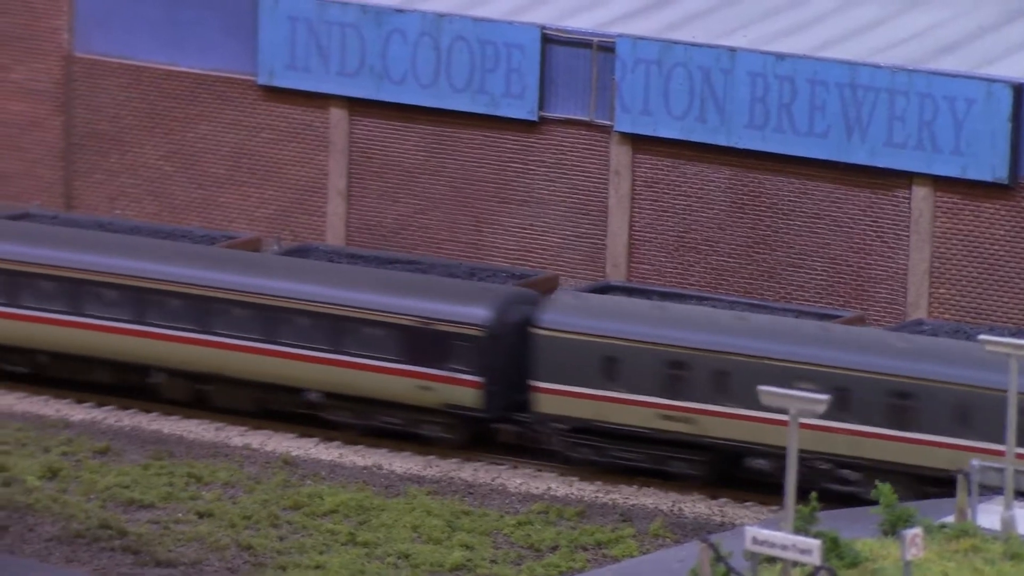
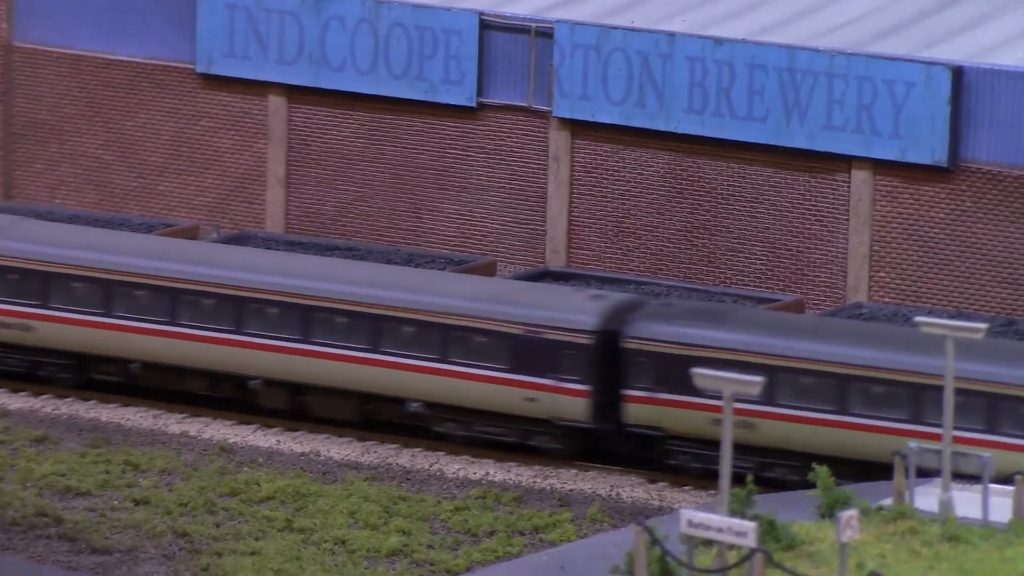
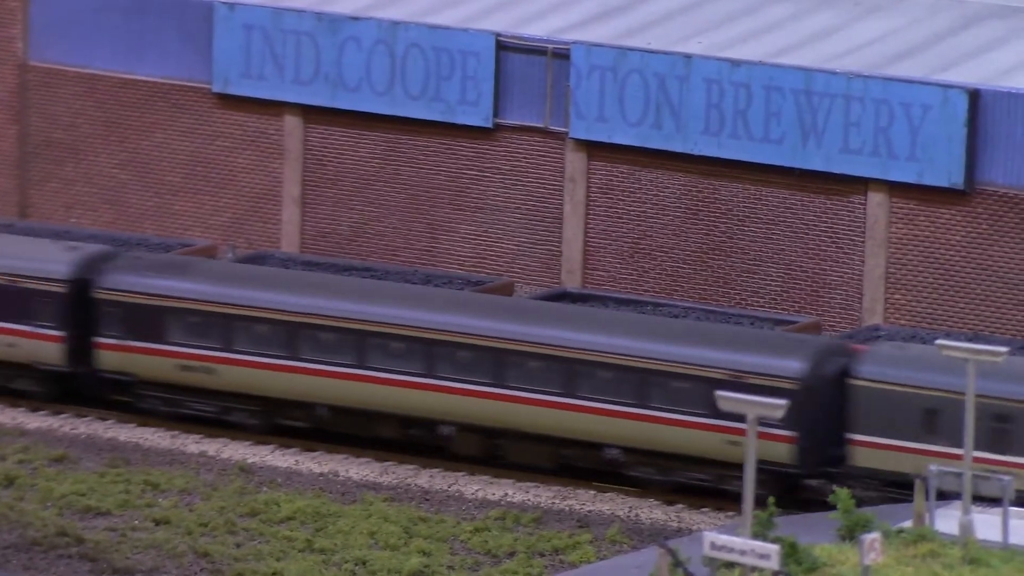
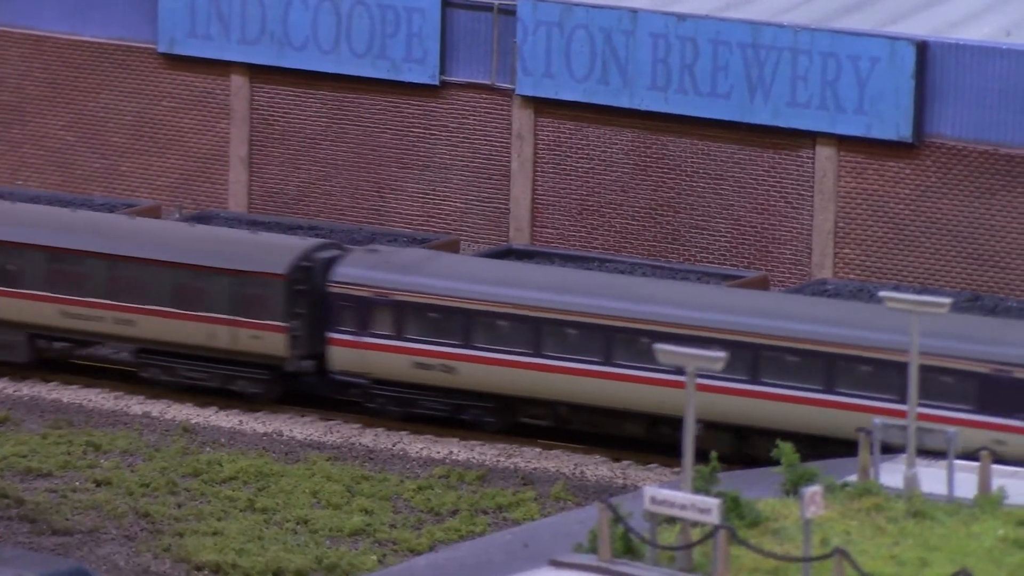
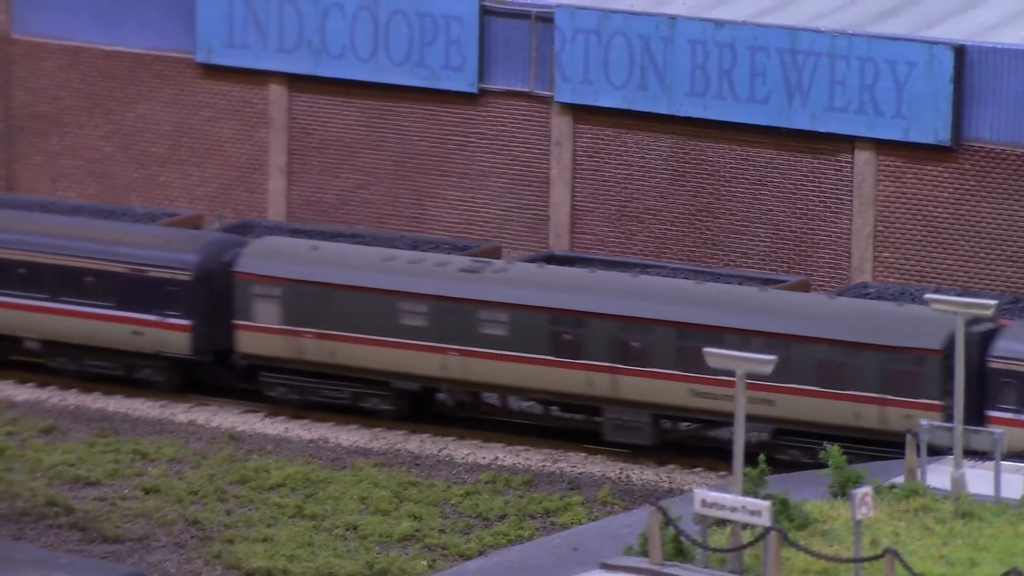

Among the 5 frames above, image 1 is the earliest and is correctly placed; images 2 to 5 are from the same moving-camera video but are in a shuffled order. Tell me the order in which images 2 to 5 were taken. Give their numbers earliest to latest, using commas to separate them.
3, 2, 4, 5
